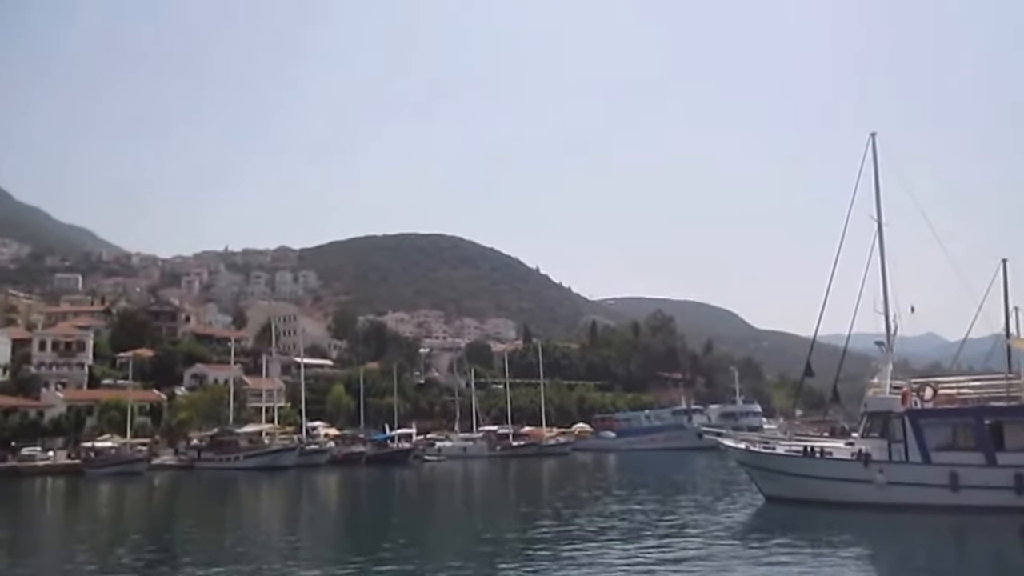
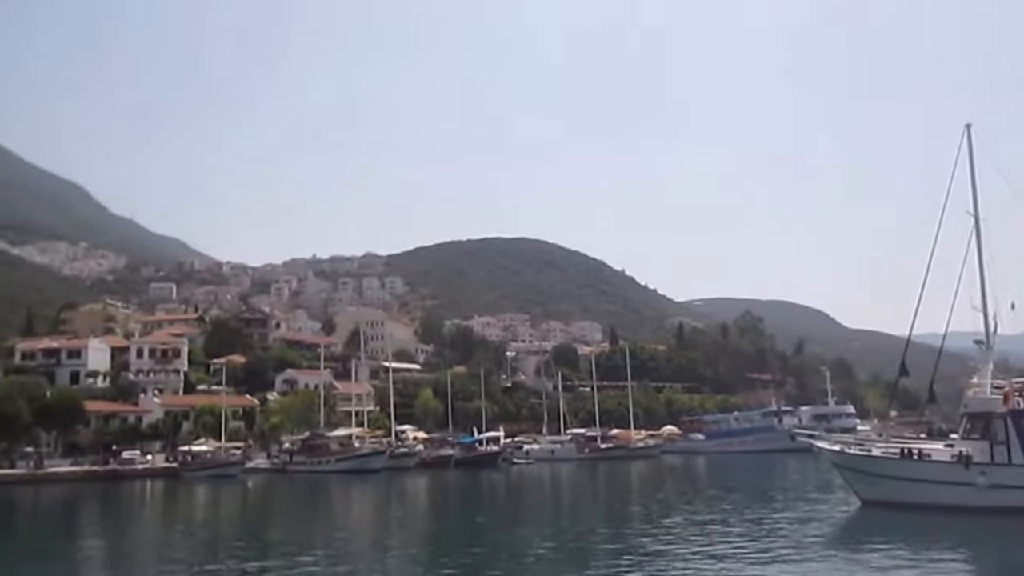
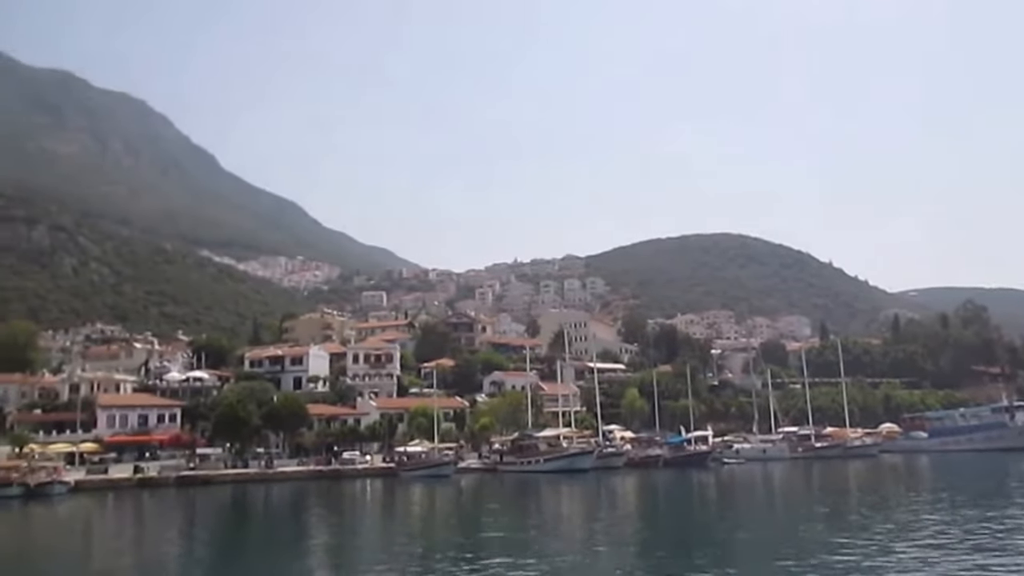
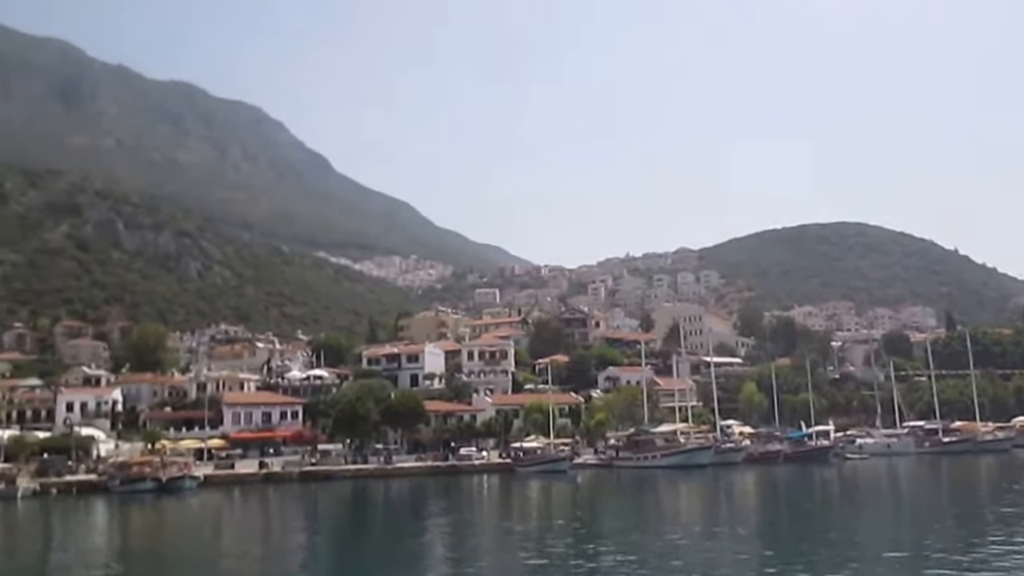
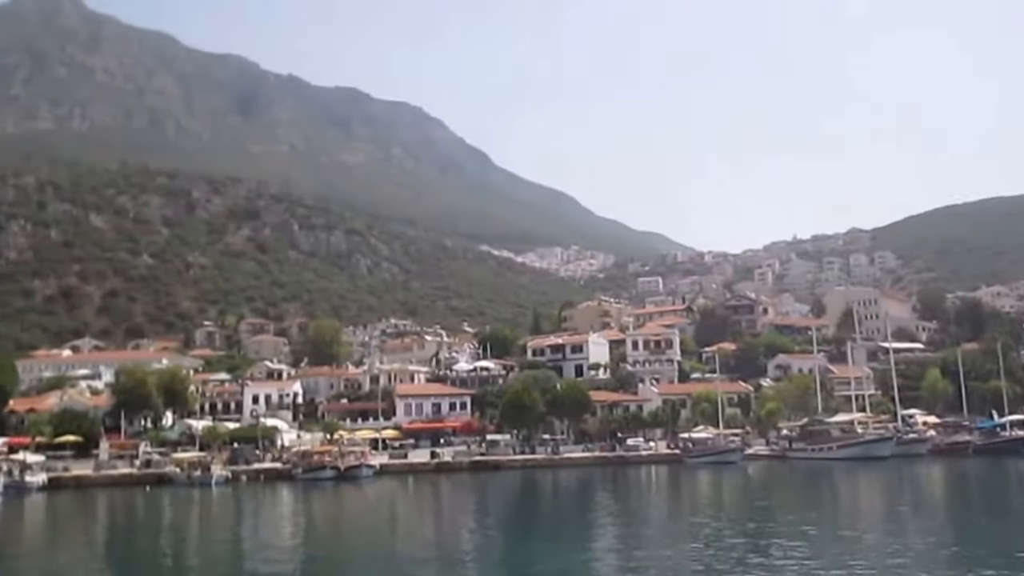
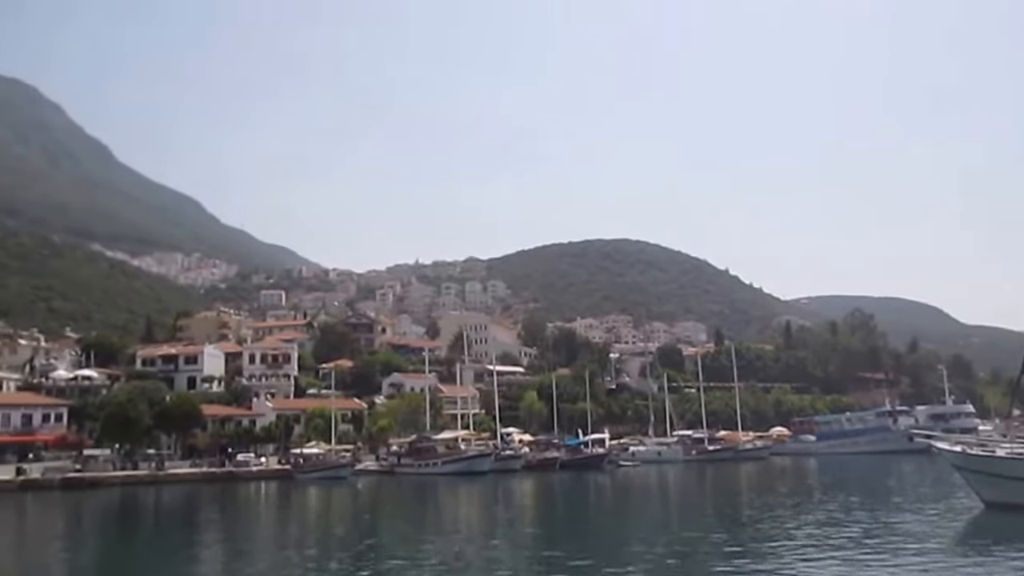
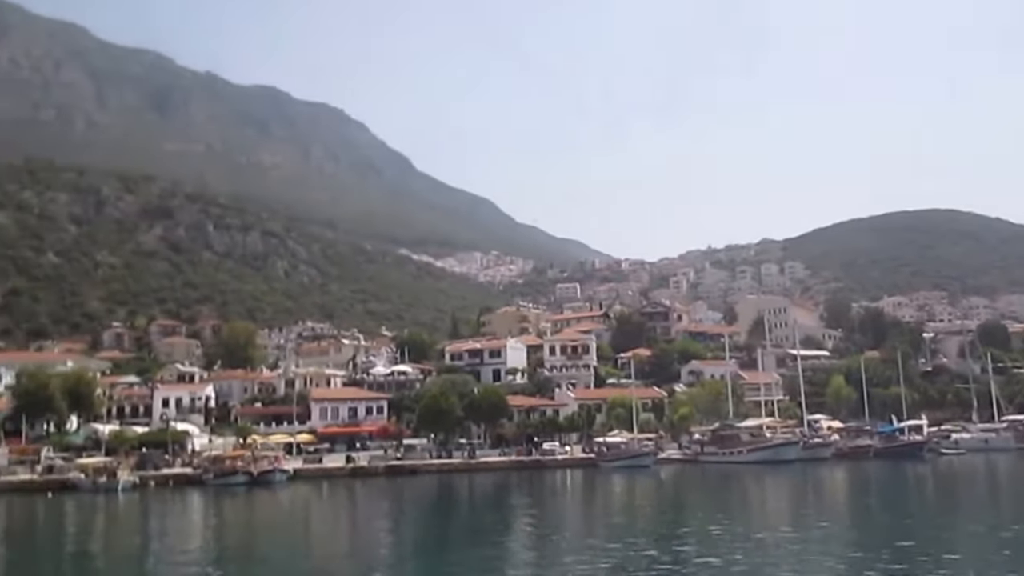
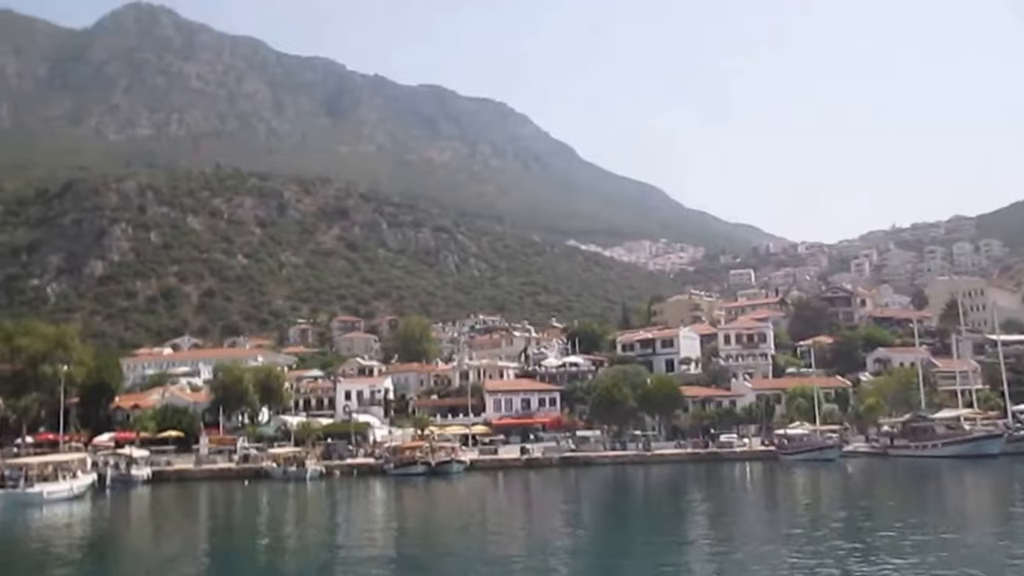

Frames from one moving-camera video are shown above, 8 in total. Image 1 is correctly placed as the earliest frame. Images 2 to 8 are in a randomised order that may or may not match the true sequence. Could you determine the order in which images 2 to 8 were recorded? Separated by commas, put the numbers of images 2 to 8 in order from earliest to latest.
2, 6, 3, 4, 7, 5, 8
